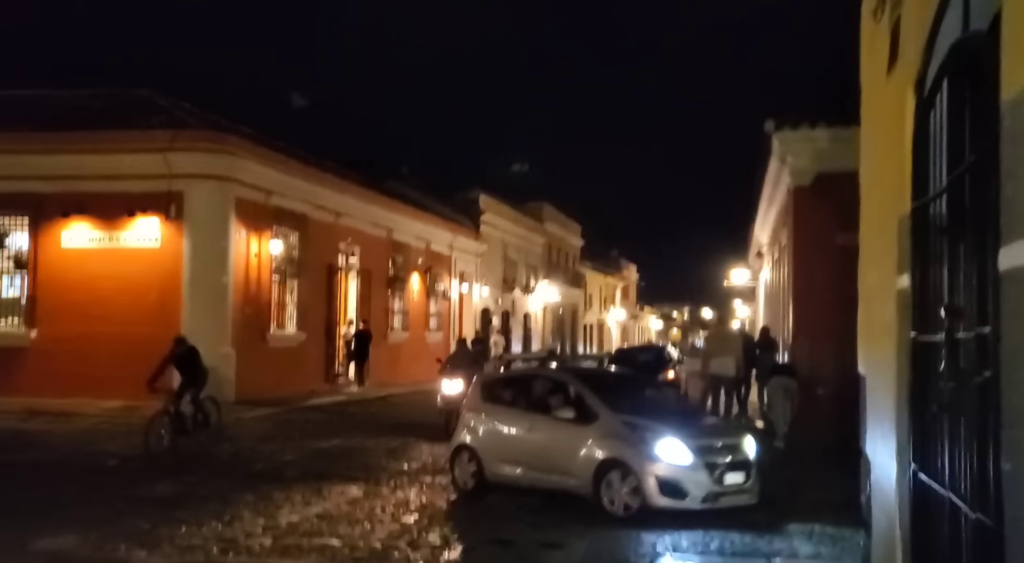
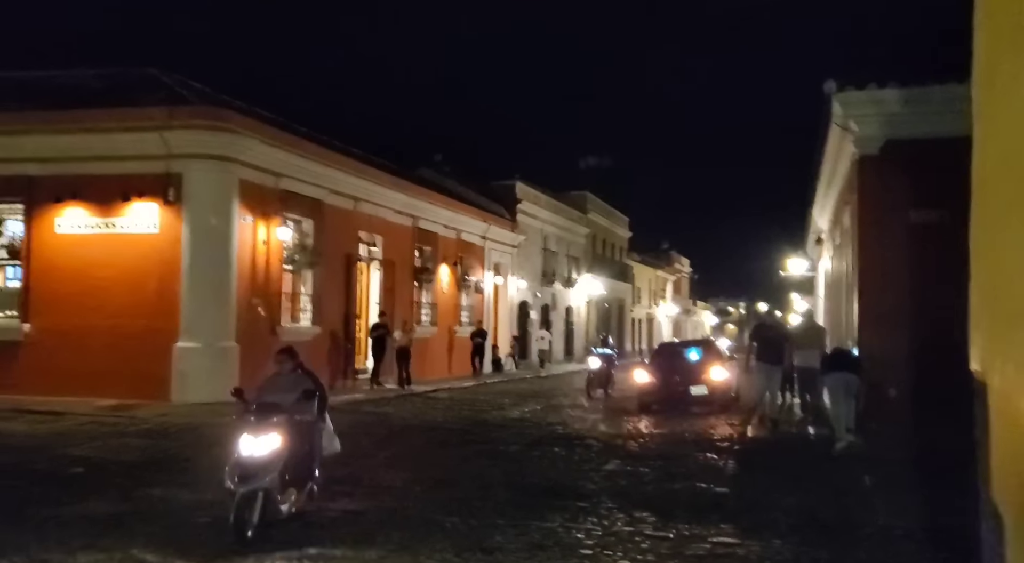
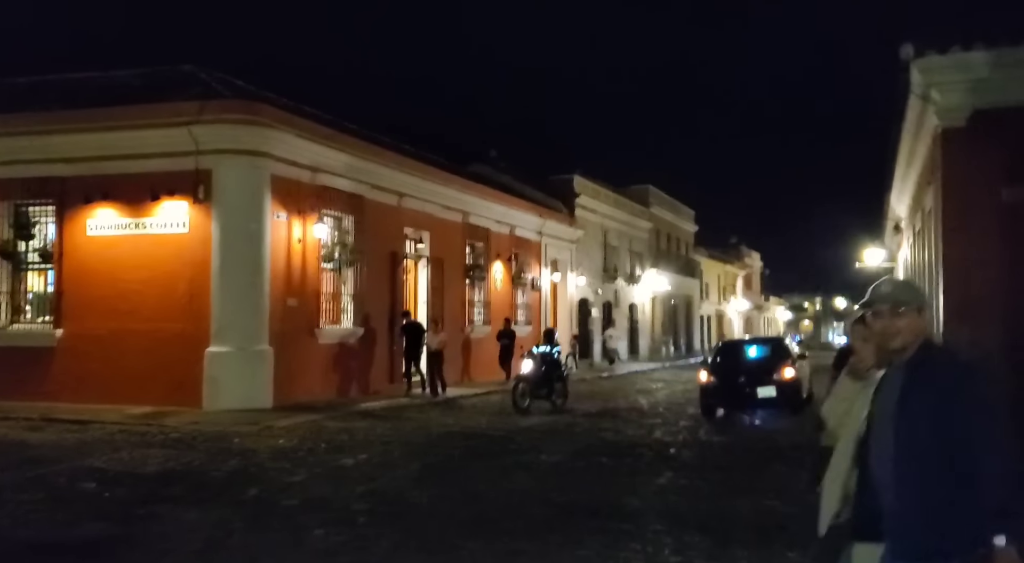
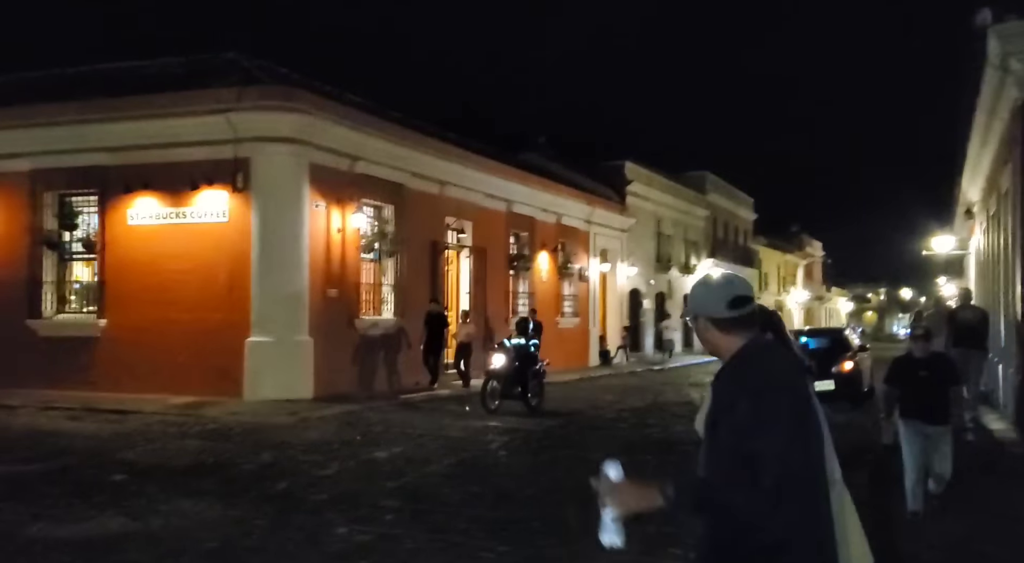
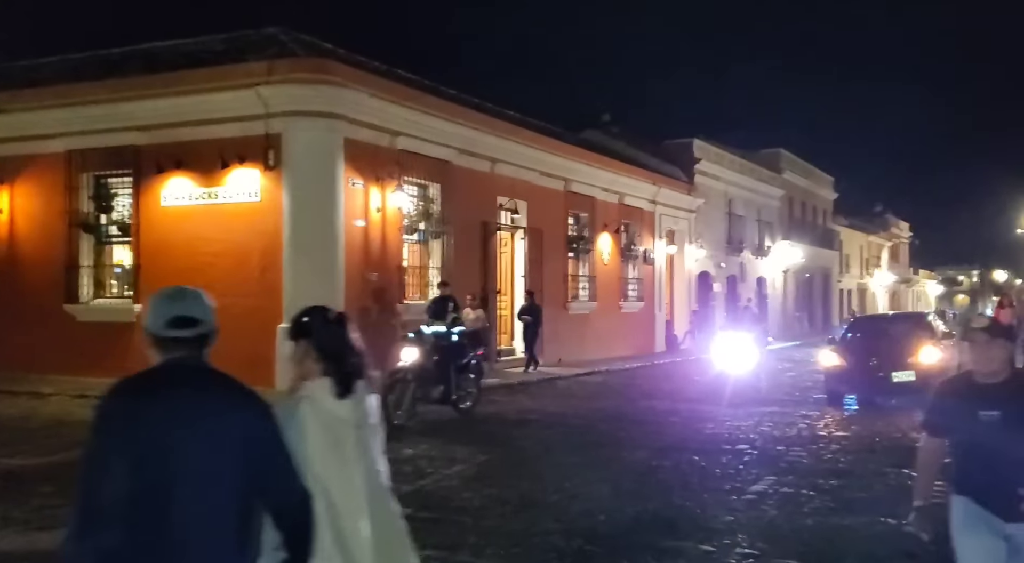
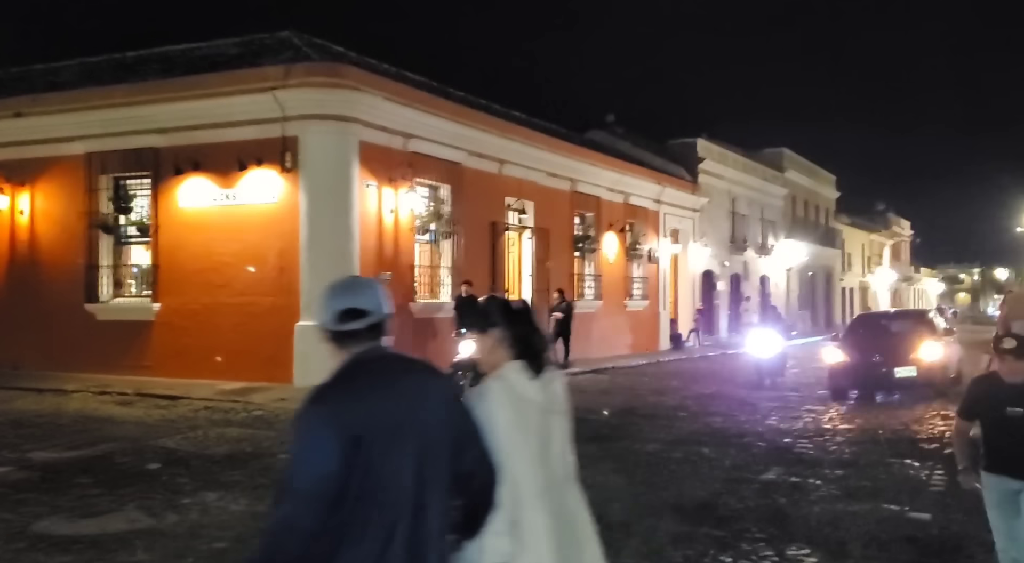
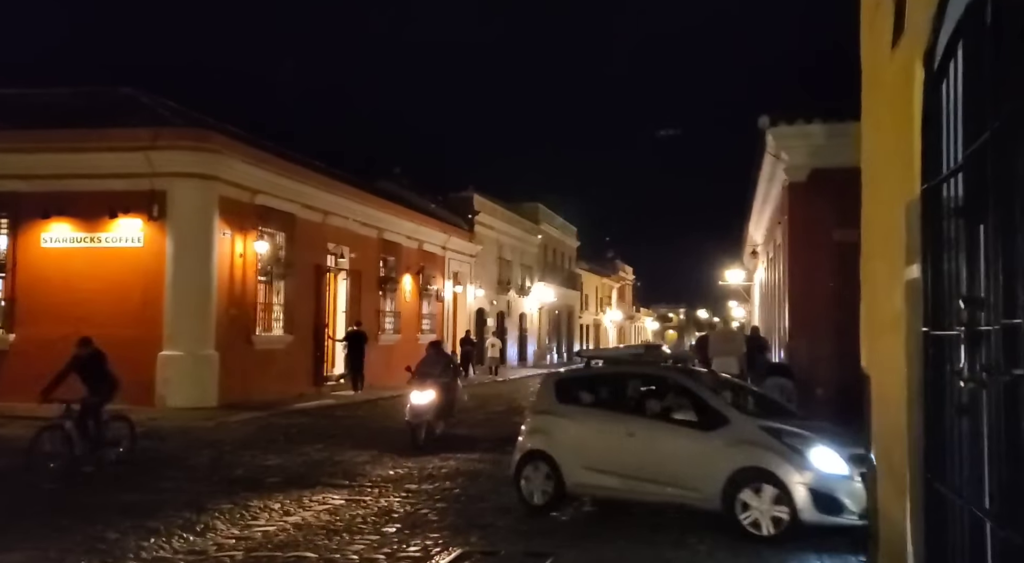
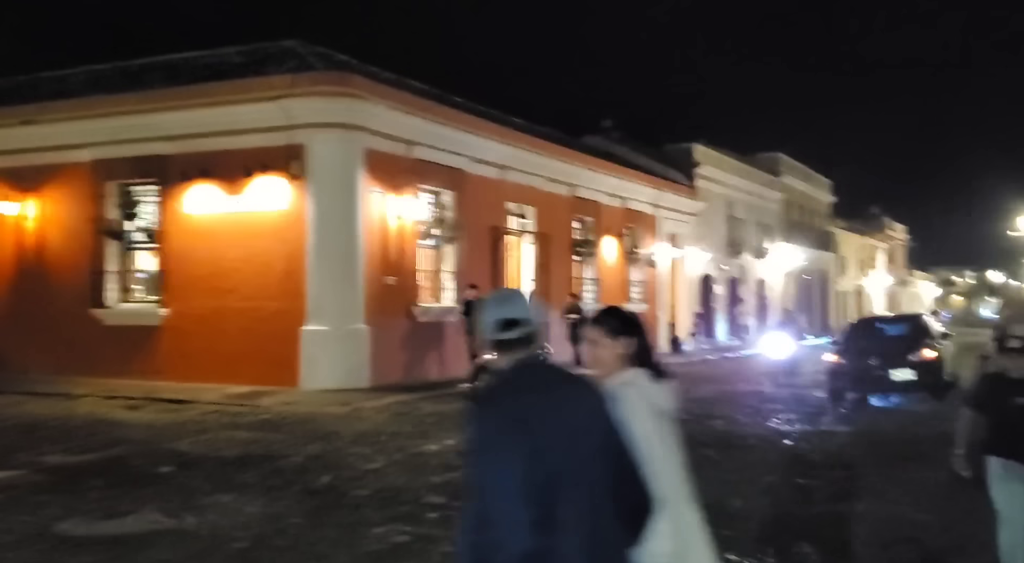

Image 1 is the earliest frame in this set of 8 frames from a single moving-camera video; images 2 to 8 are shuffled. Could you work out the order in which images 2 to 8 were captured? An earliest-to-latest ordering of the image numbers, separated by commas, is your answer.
7, 2, 3, 4, 8, 6, 5
